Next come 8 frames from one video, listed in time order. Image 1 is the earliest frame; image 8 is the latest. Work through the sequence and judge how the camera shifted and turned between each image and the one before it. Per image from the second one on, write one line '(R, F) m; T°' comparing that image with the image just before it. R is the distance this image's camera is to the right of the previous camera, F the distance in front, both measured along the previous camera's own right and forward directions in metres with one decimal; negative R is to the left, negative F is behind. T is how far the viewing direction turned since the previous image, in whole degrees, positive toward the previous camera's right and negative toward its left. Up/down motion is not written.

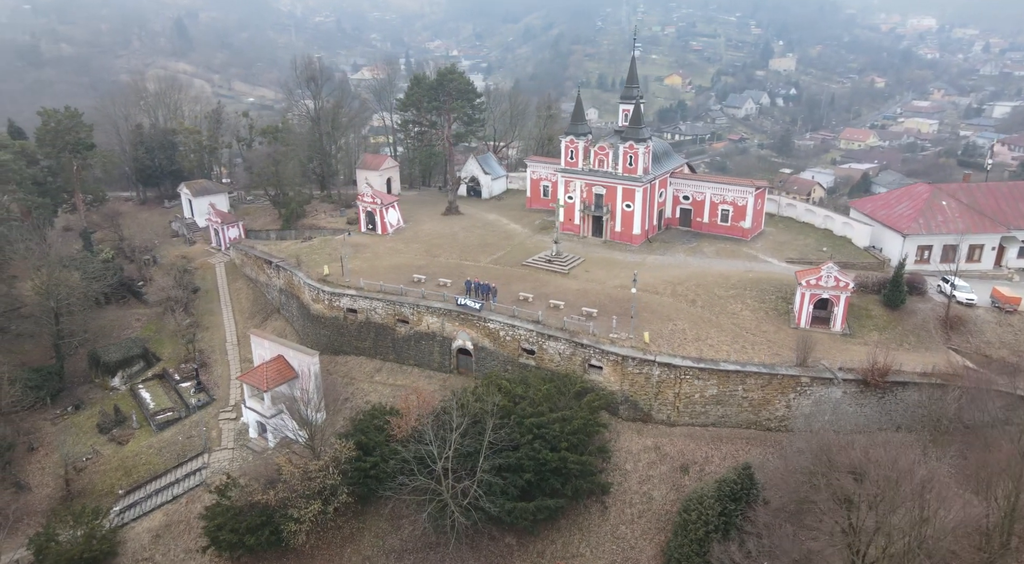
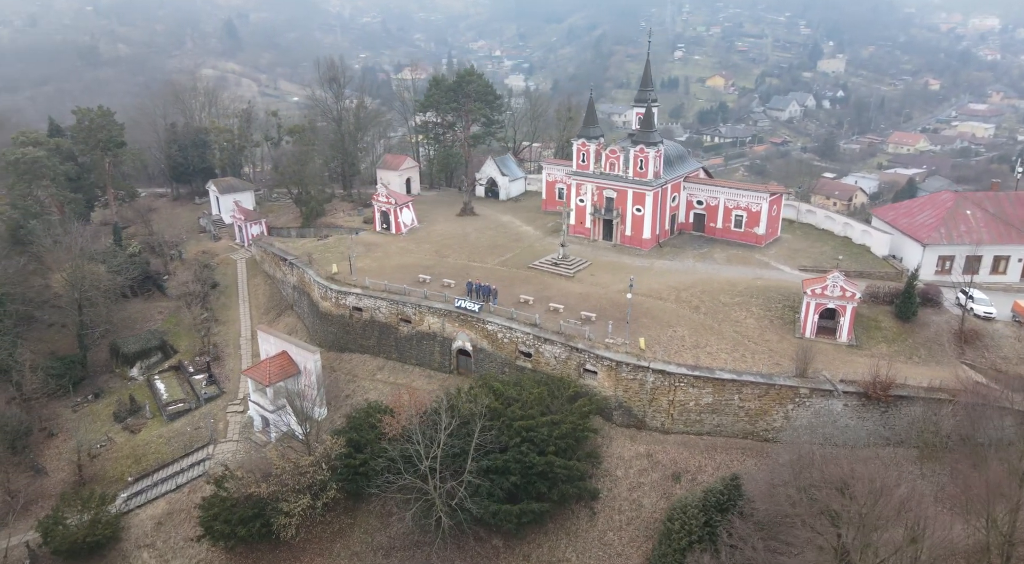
(+1.4, 0.0) m; -3°
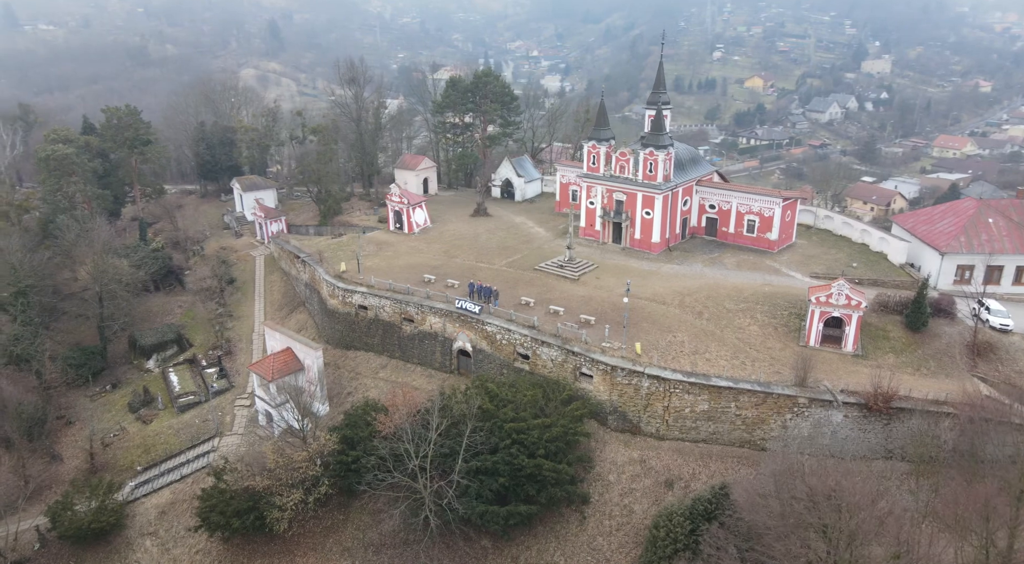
(+1.2, 0.0) m; -3°
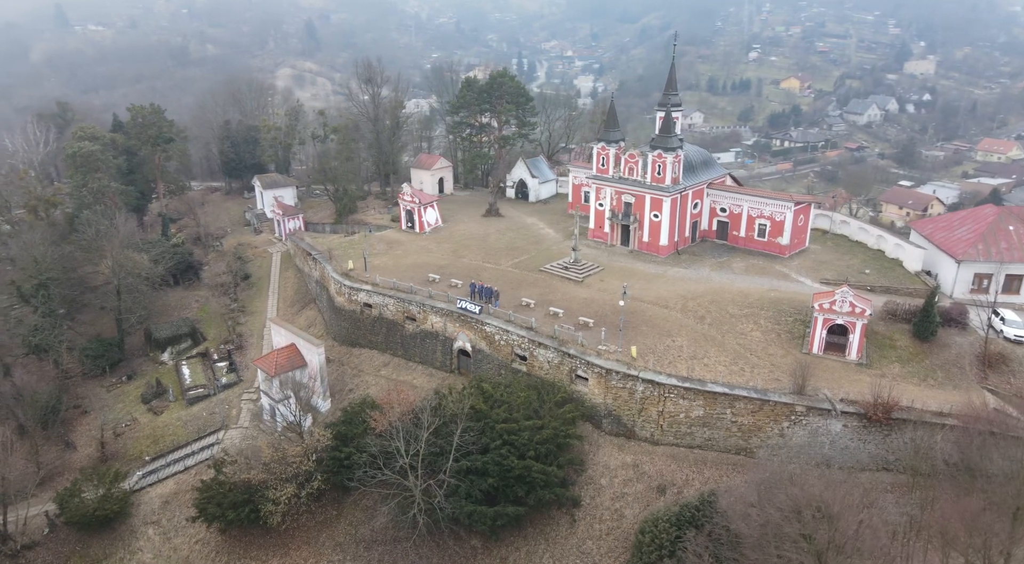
(+1.1, 0.0) m; -2°
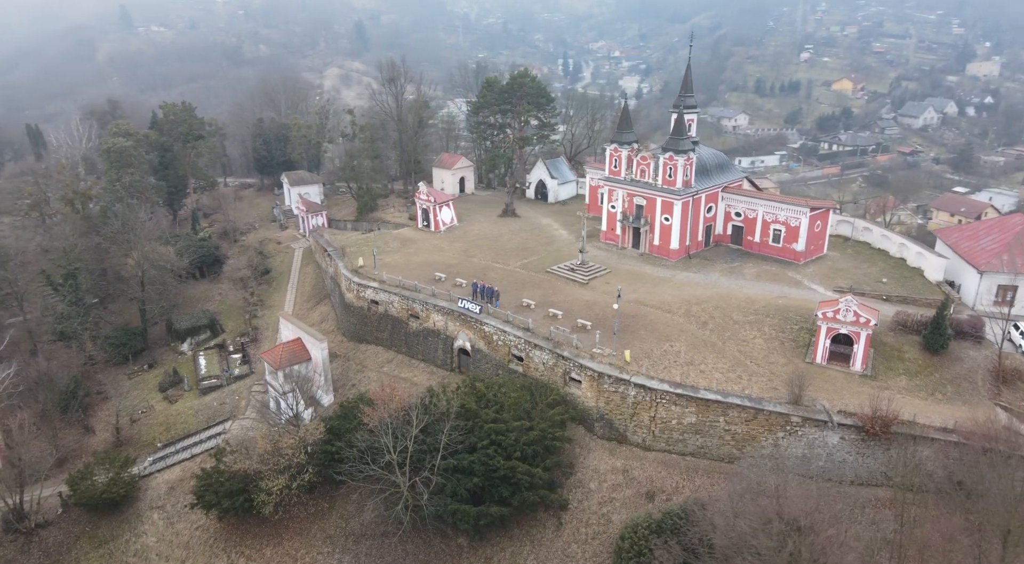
(+1.5, 0.0) m; -3°
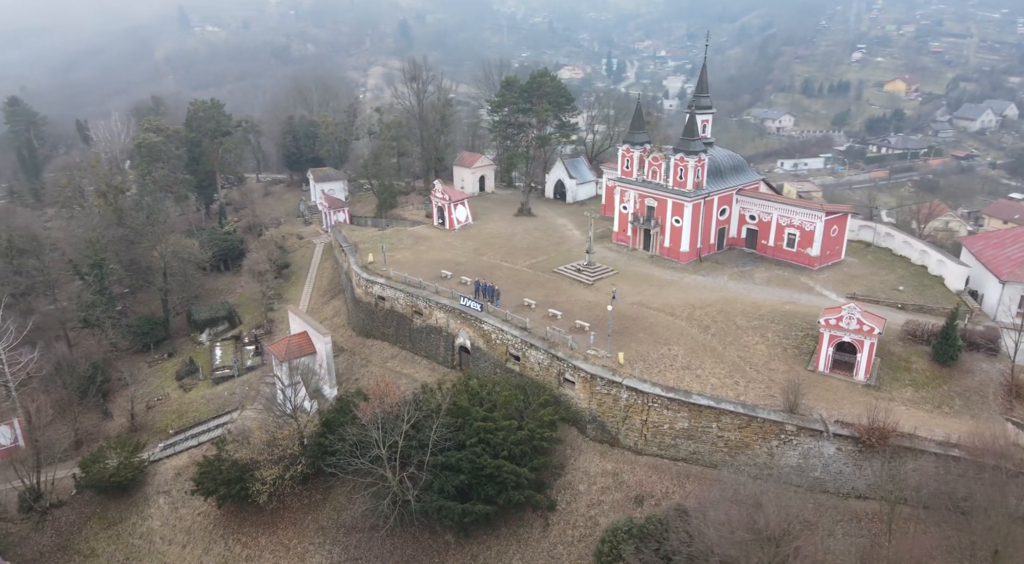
(+1.4, 0.0) m; -3°
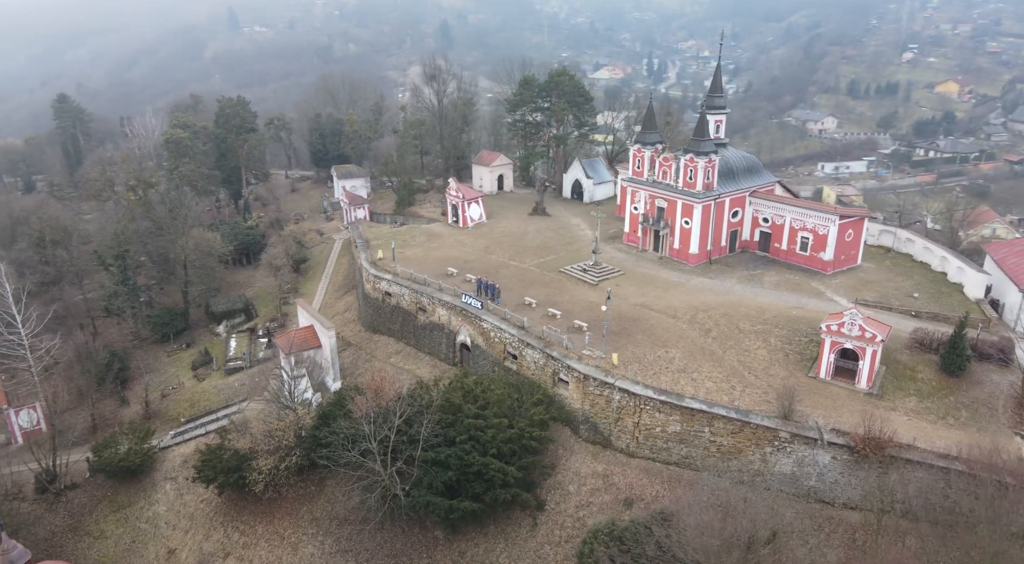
(+1.3, 0.0) m; -3°
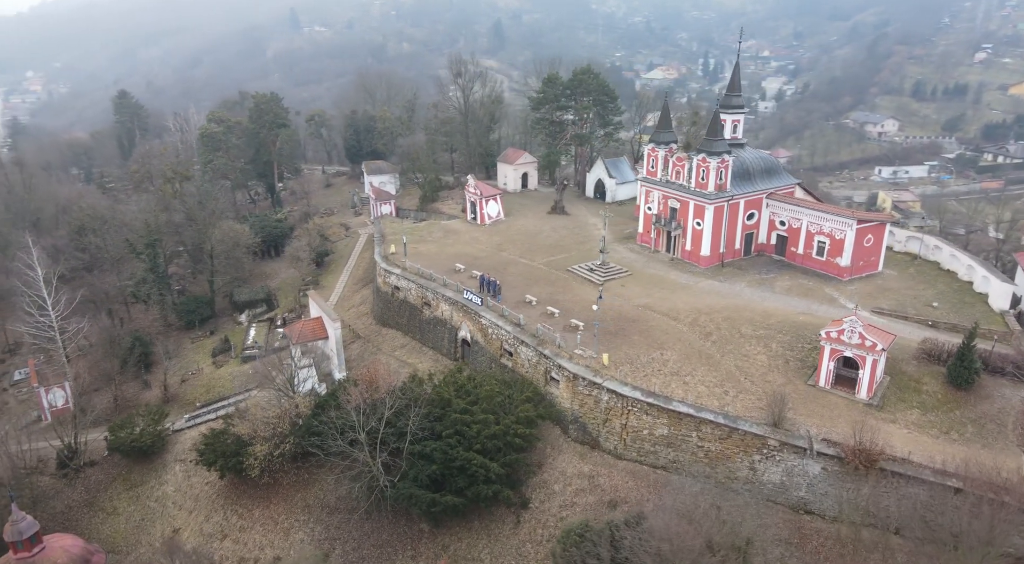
(+1.8, 0.0) m; -4°
